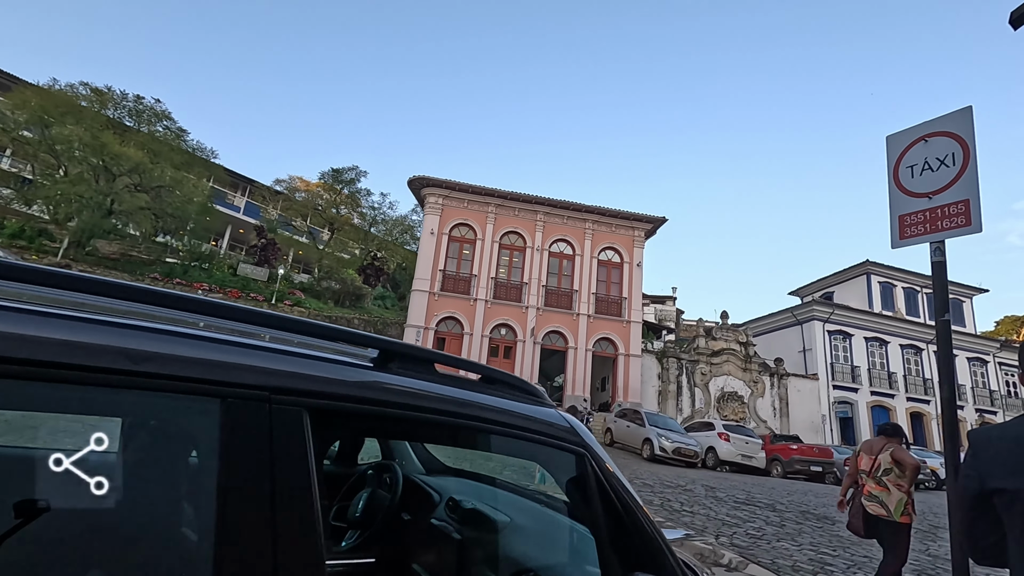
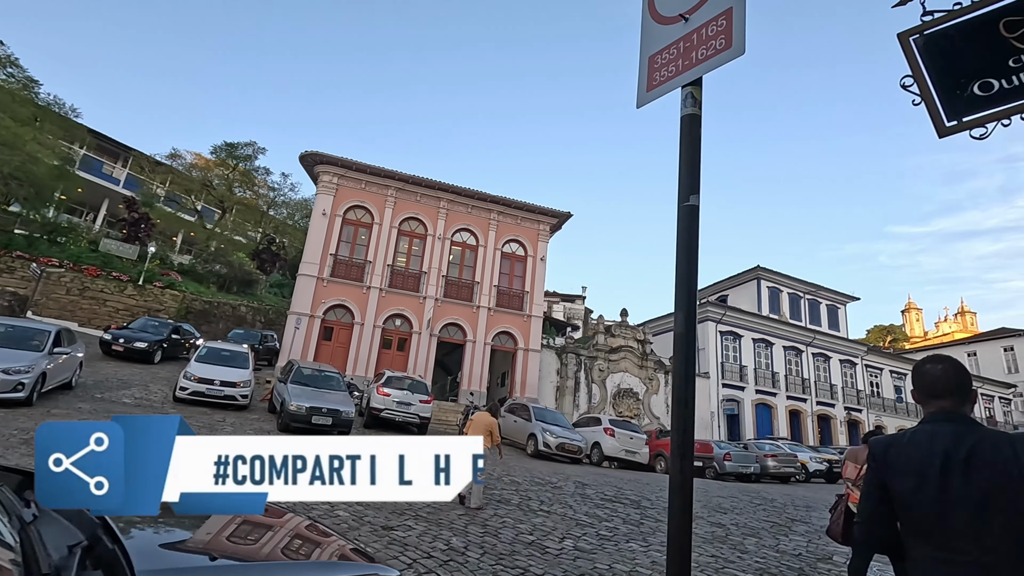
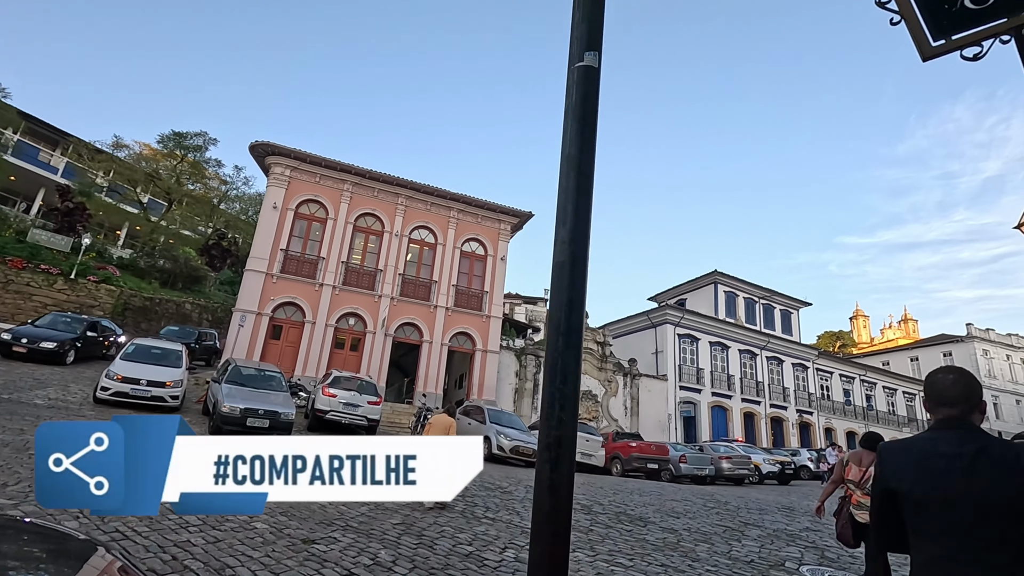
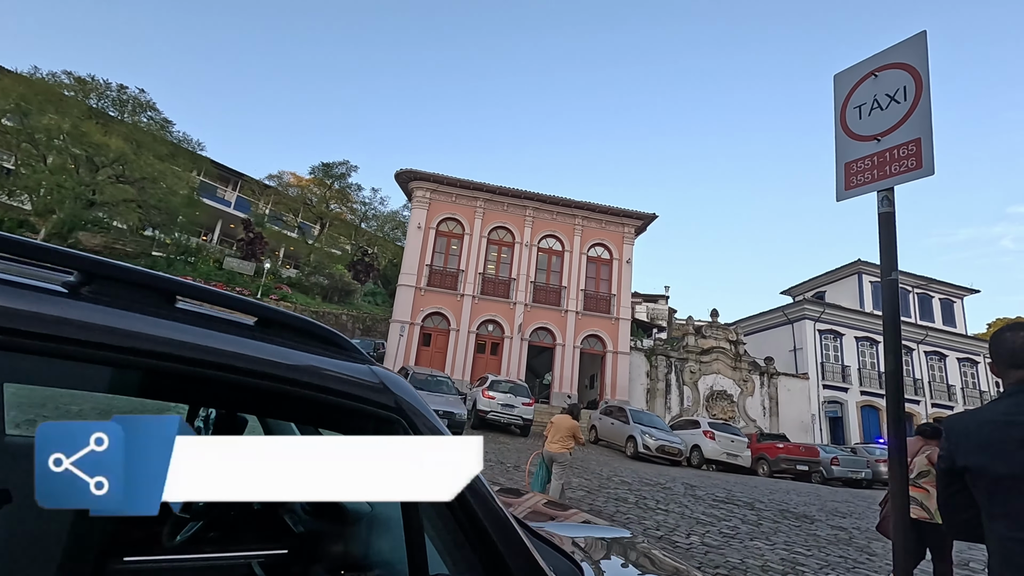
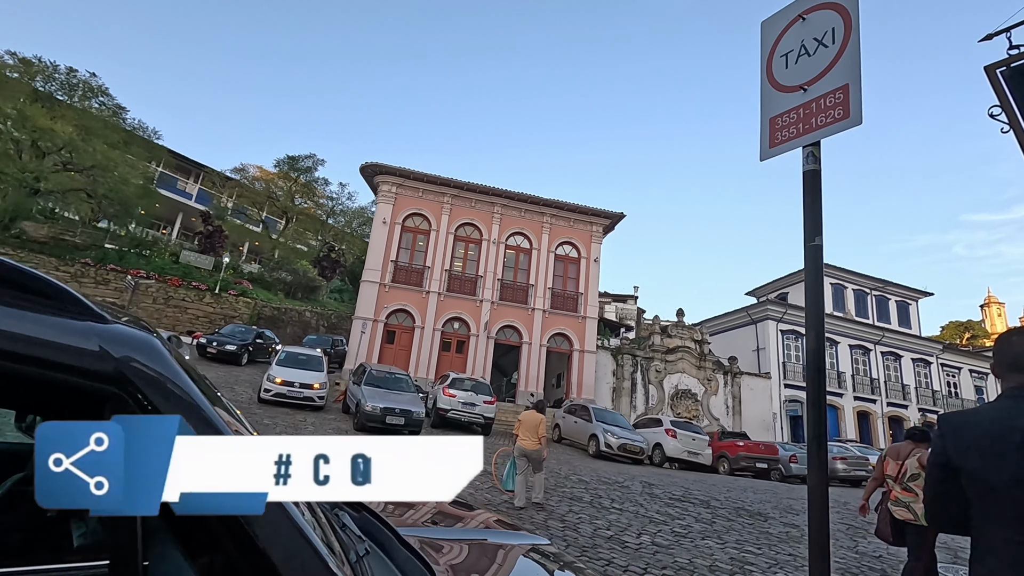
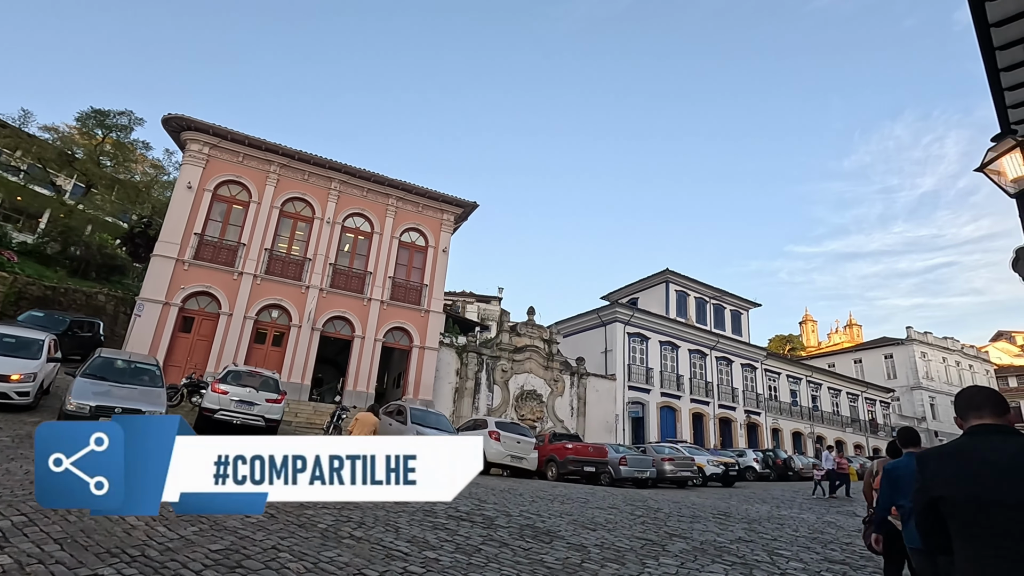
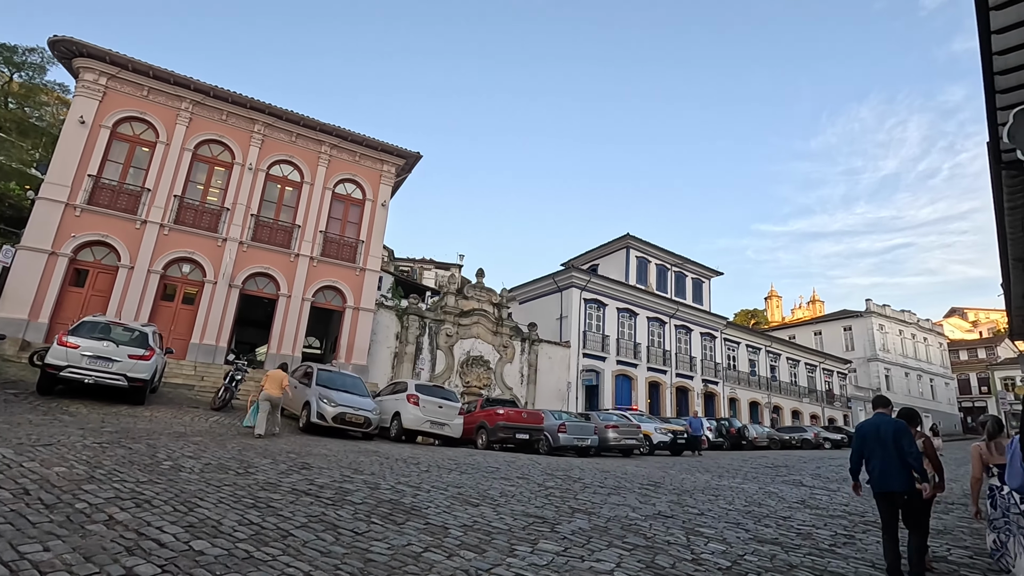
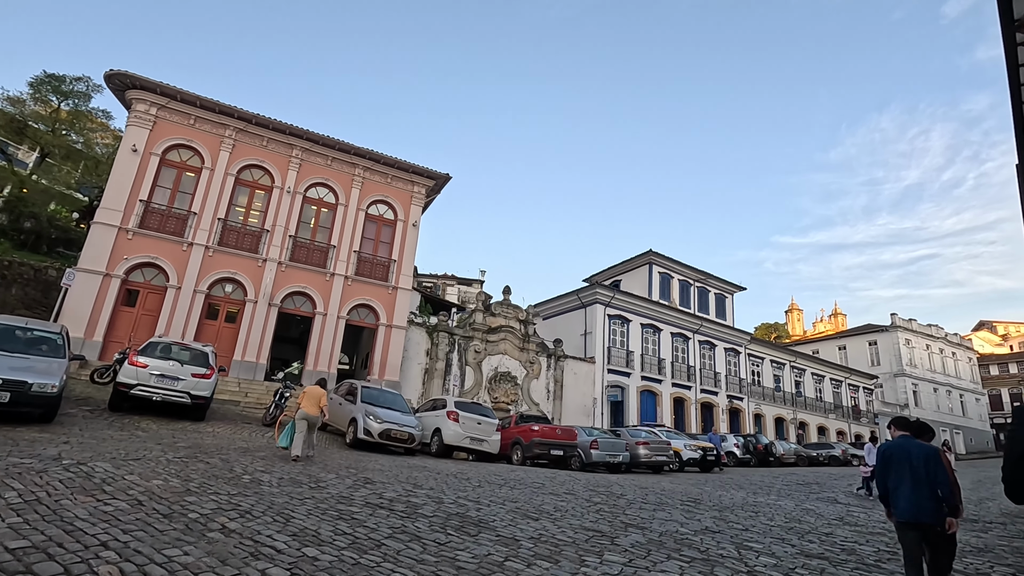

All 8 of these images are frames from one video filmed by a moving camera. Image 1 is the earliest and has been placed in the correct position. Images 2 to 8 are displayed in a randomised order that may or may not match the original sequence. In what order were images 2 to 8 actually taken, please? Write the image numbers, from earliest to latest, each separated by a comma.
4, 5, 2, 3, 6, 8, 7
